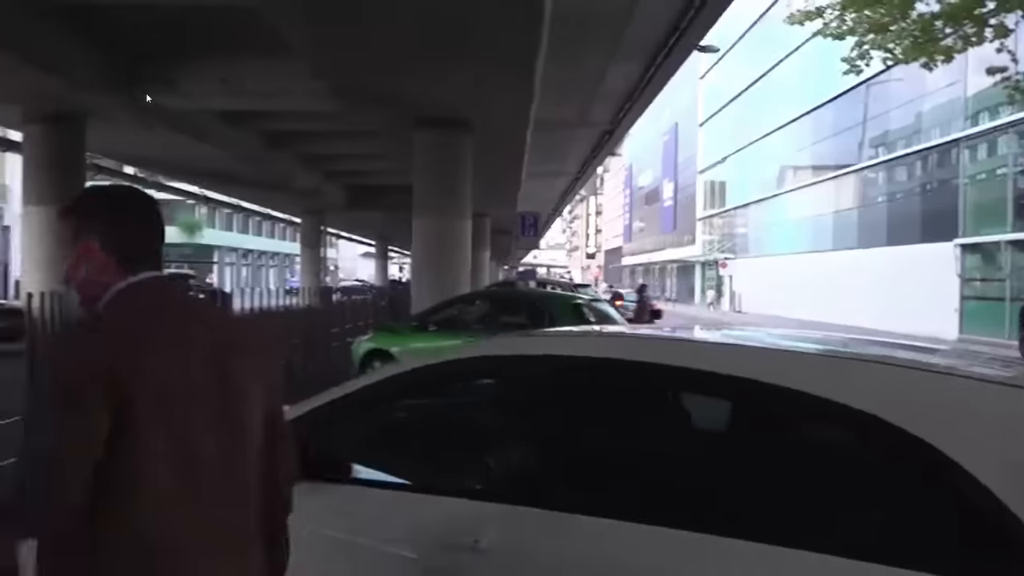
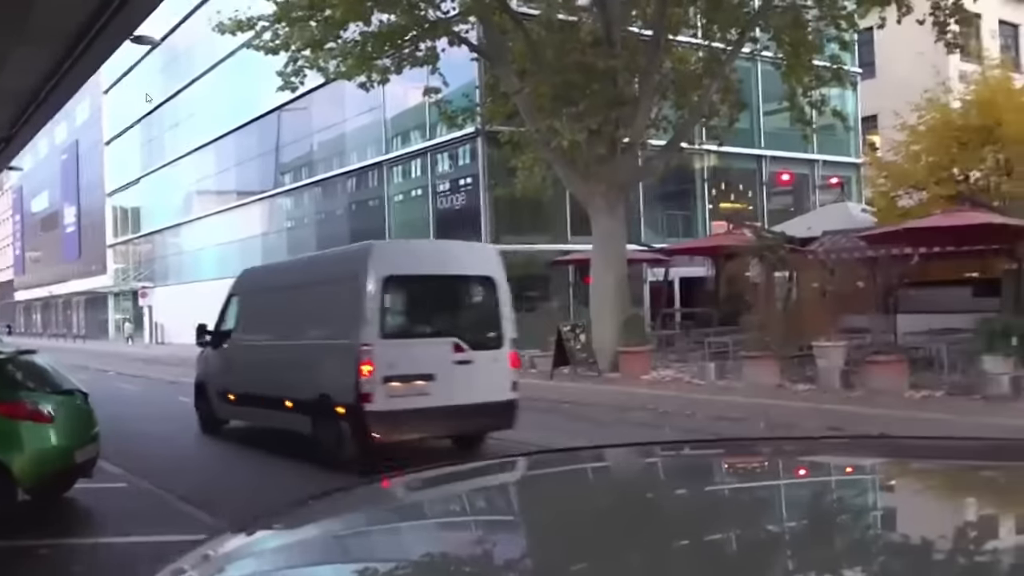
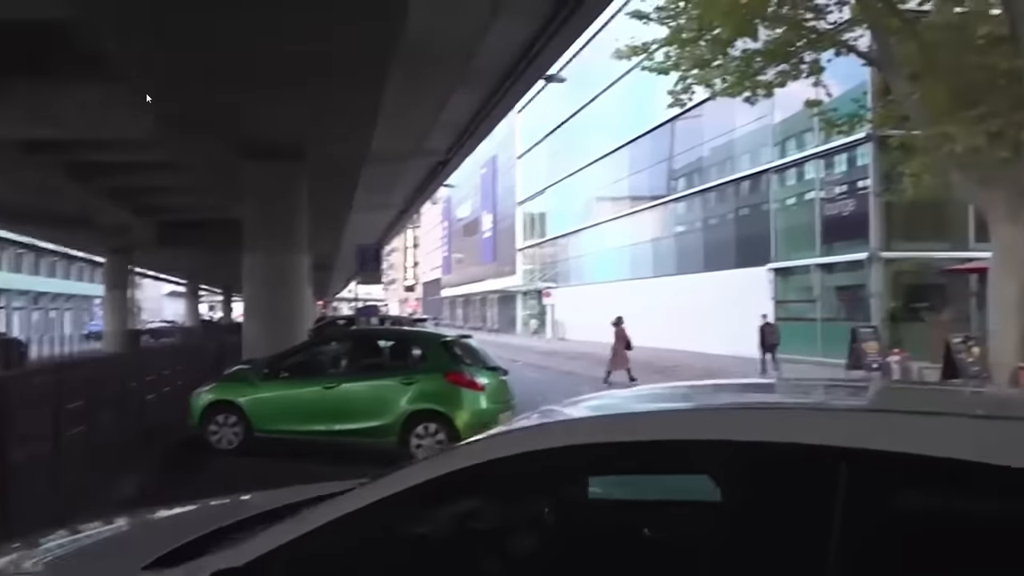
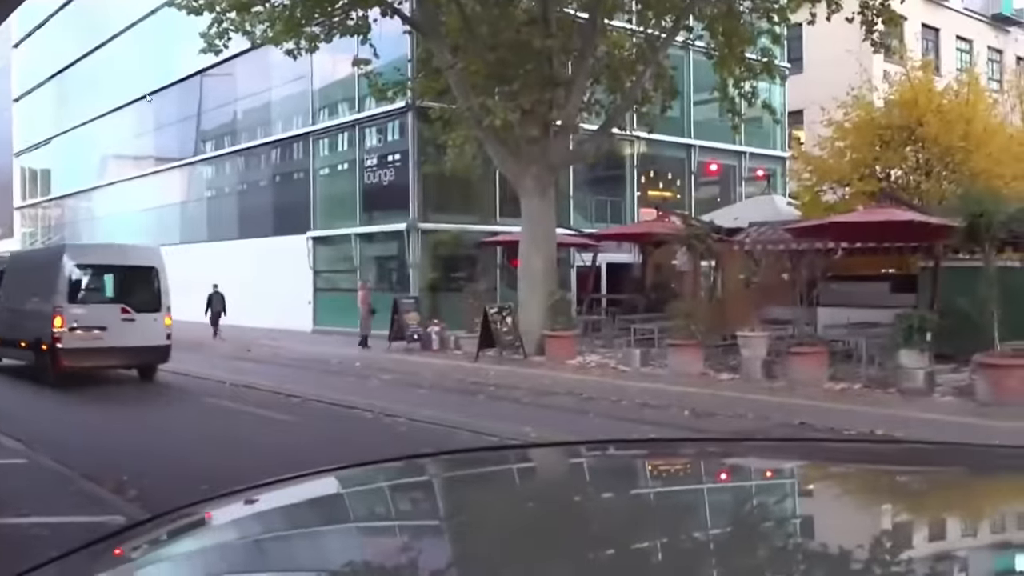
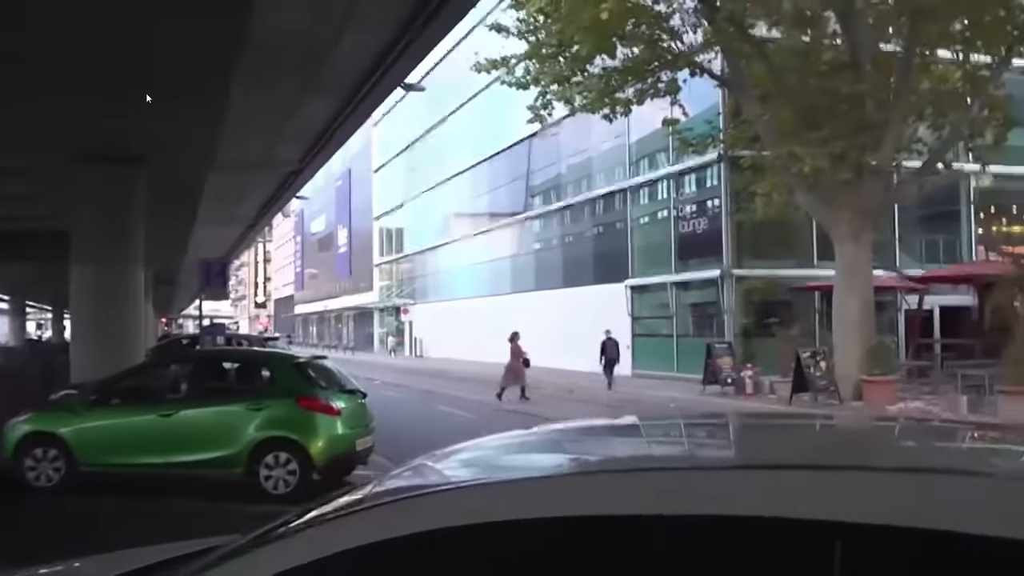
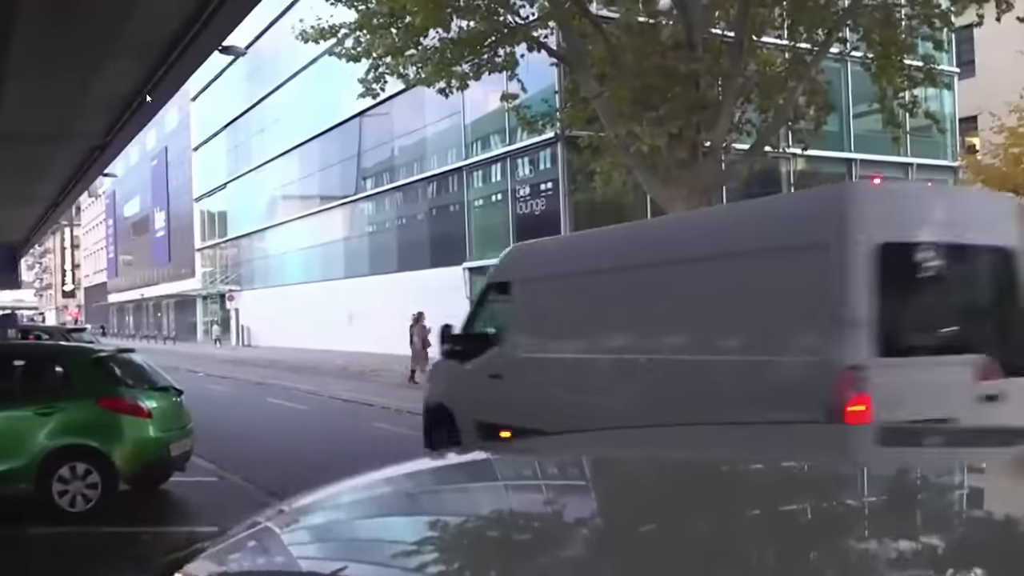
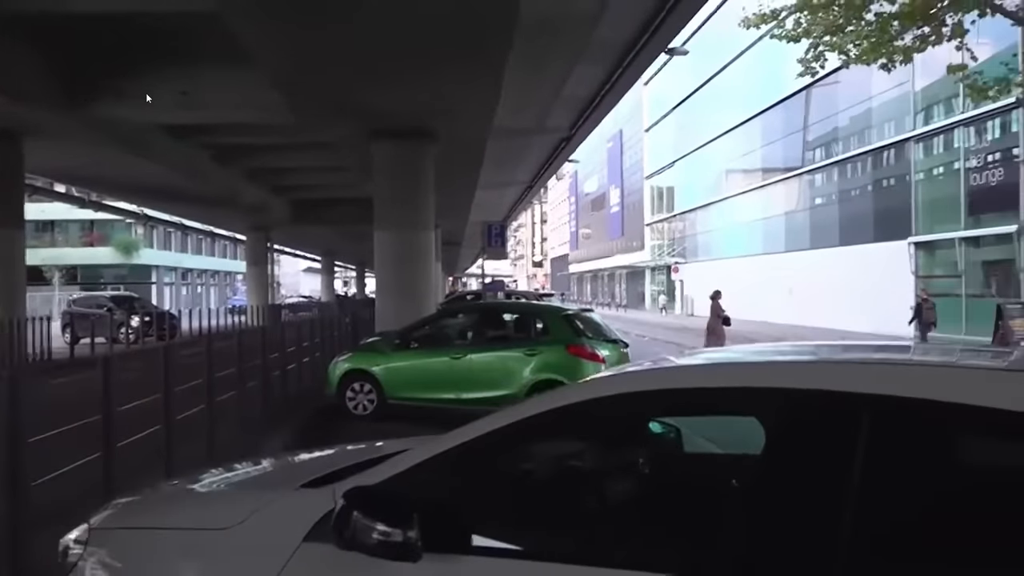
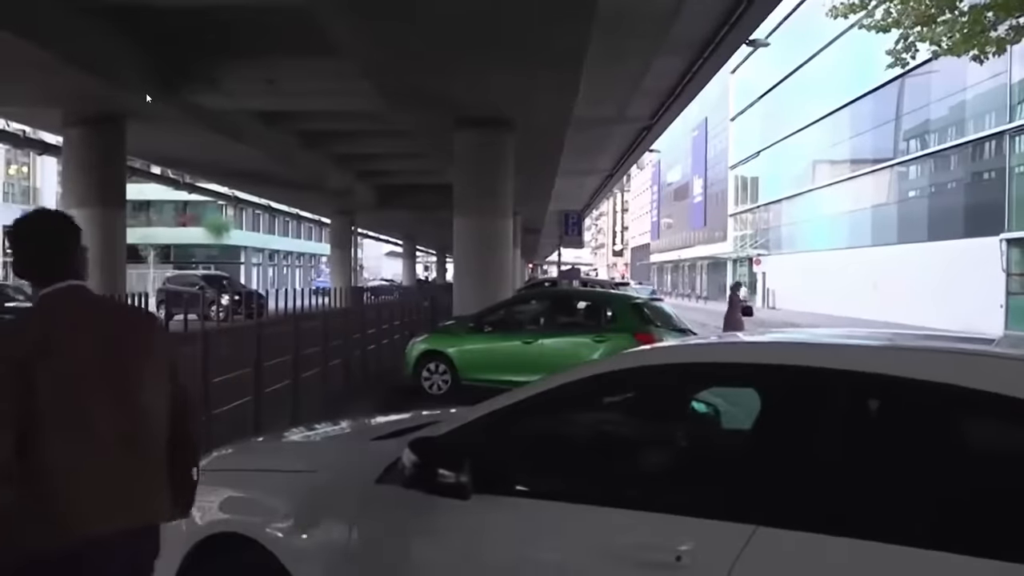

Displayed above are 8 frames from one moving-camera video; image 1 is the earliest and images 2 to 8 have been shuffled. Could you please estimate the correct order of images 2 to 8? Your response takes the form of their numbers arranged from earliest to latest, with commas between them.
8, 7, 3, 5, 6, 2, 4
